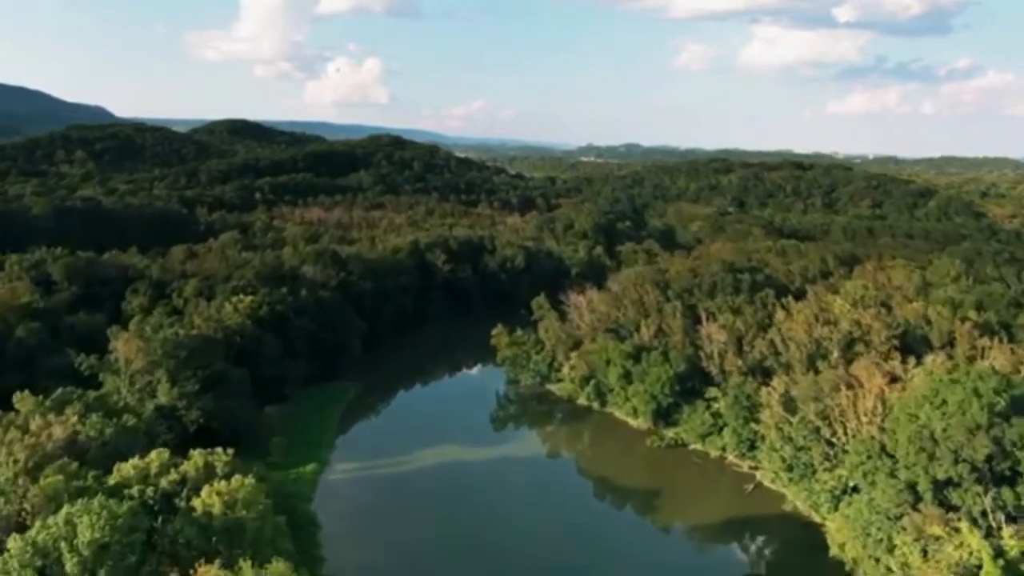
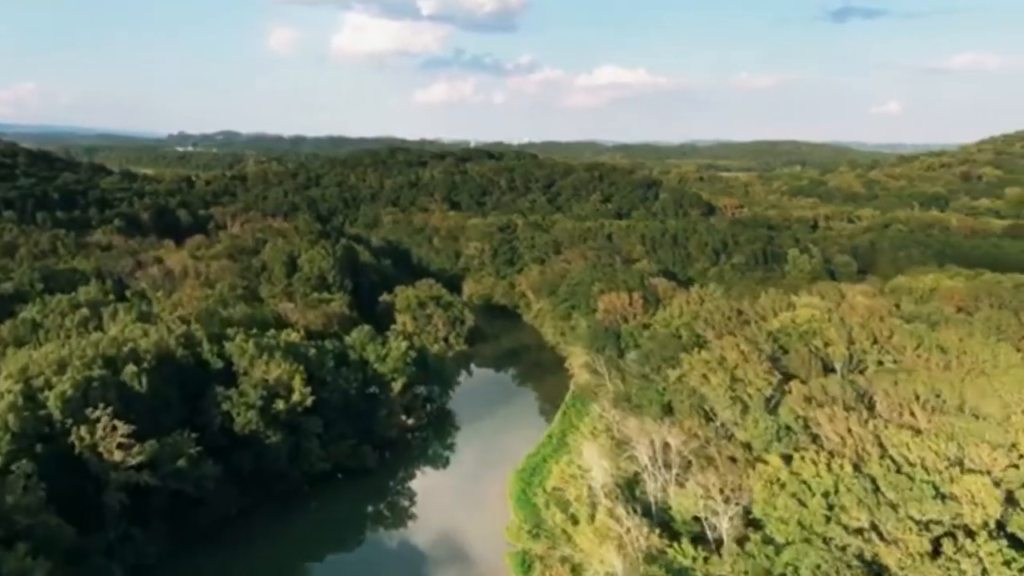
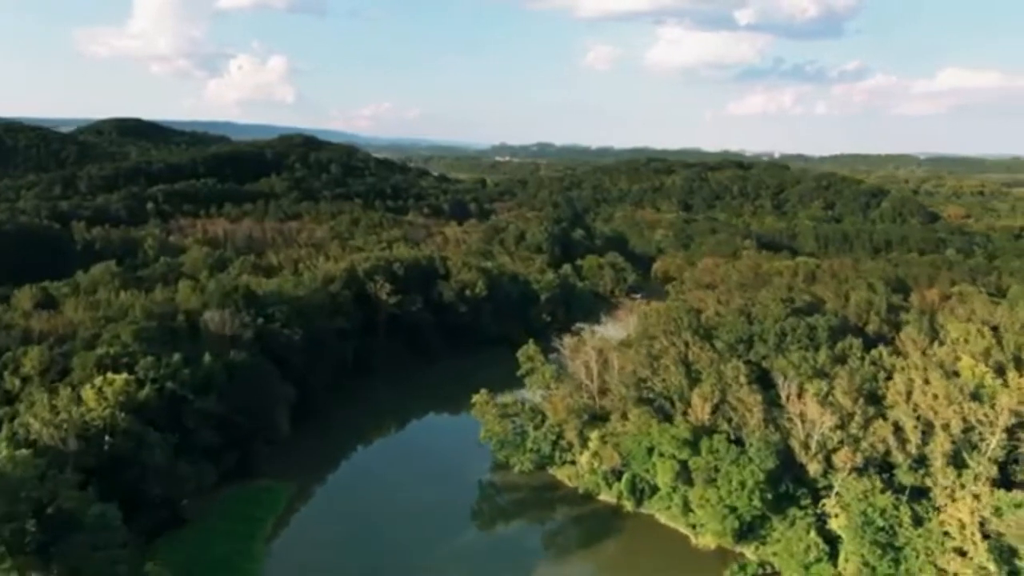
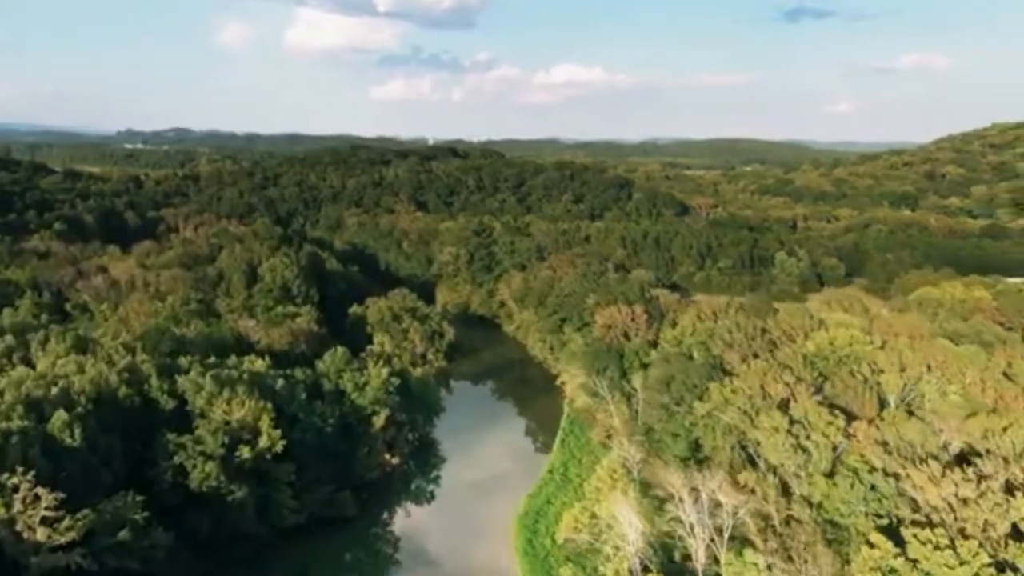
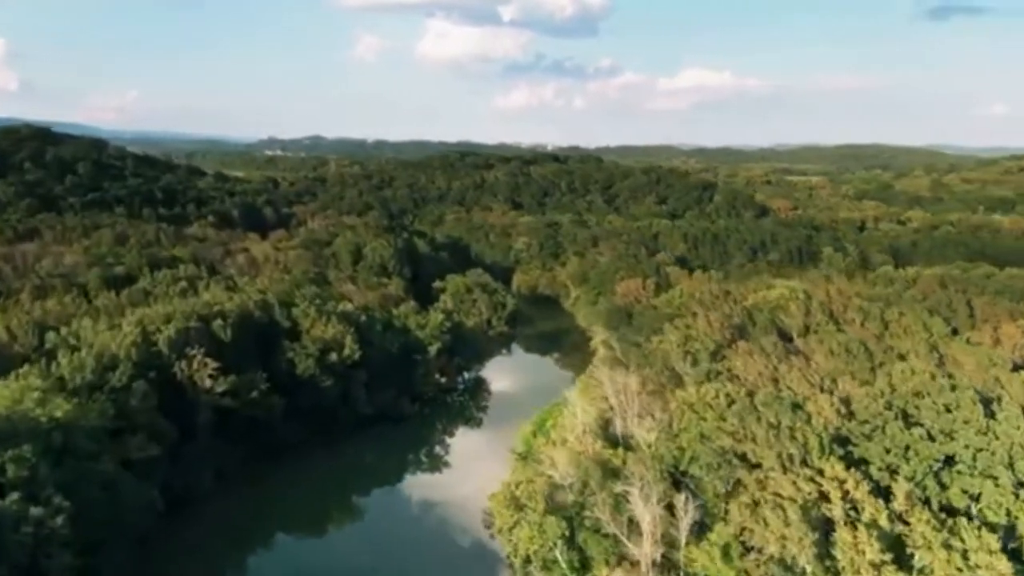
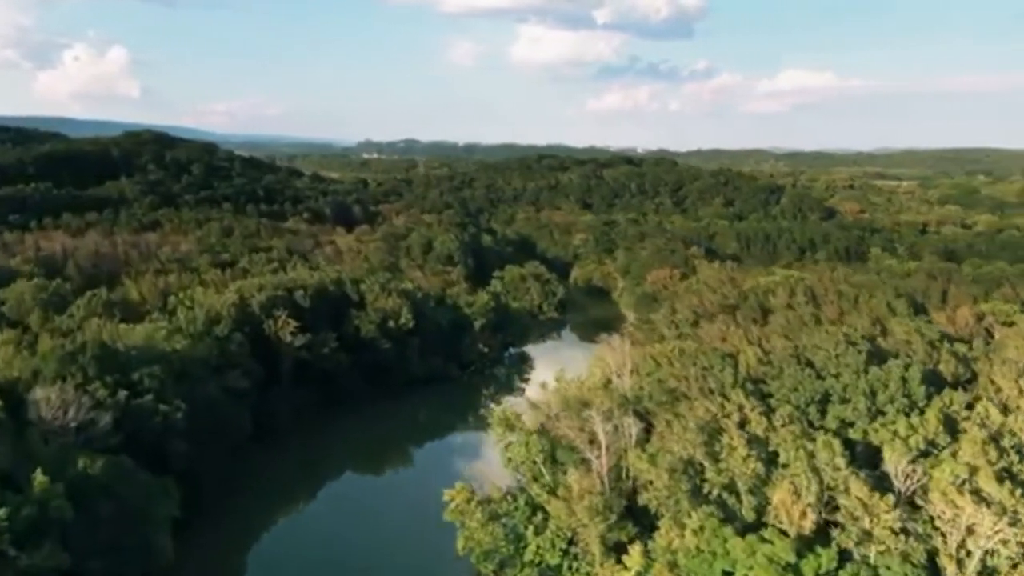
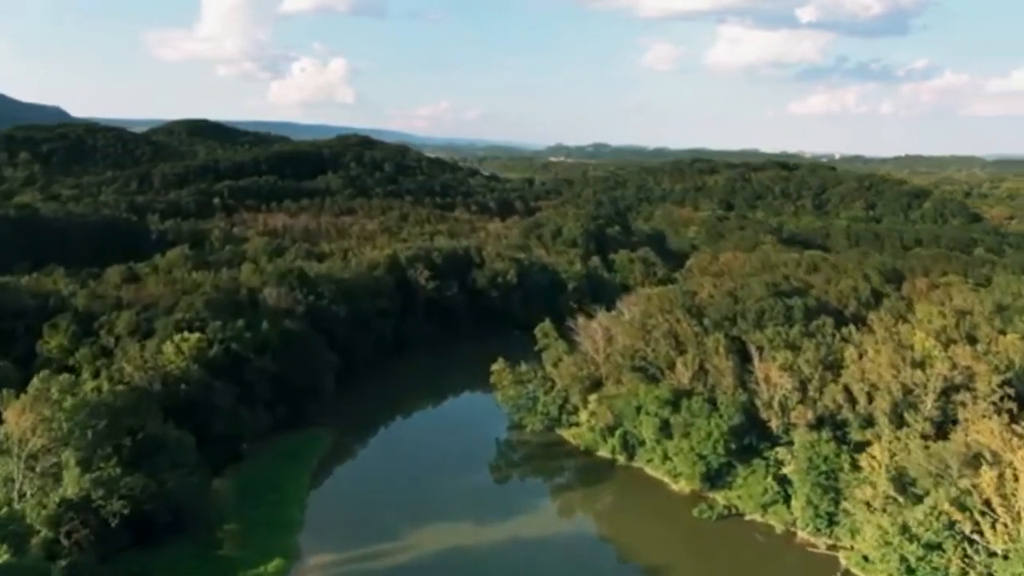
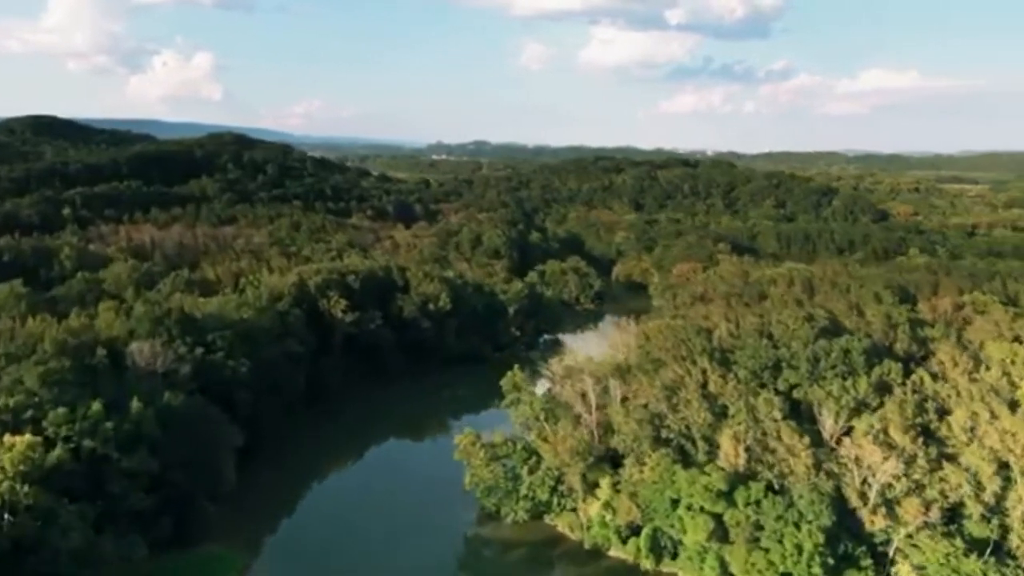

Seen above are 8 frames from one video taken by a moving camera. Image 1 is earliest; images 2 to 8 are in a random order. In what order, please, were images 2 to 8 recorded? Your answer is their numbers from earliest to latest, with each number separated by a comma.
7, 3, 8, 6, 5, 2, 4
